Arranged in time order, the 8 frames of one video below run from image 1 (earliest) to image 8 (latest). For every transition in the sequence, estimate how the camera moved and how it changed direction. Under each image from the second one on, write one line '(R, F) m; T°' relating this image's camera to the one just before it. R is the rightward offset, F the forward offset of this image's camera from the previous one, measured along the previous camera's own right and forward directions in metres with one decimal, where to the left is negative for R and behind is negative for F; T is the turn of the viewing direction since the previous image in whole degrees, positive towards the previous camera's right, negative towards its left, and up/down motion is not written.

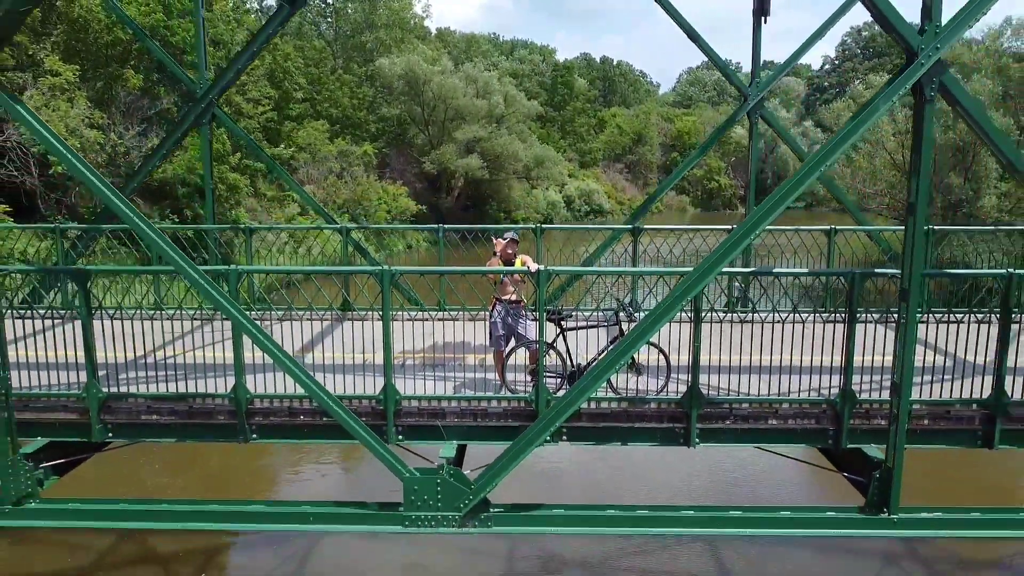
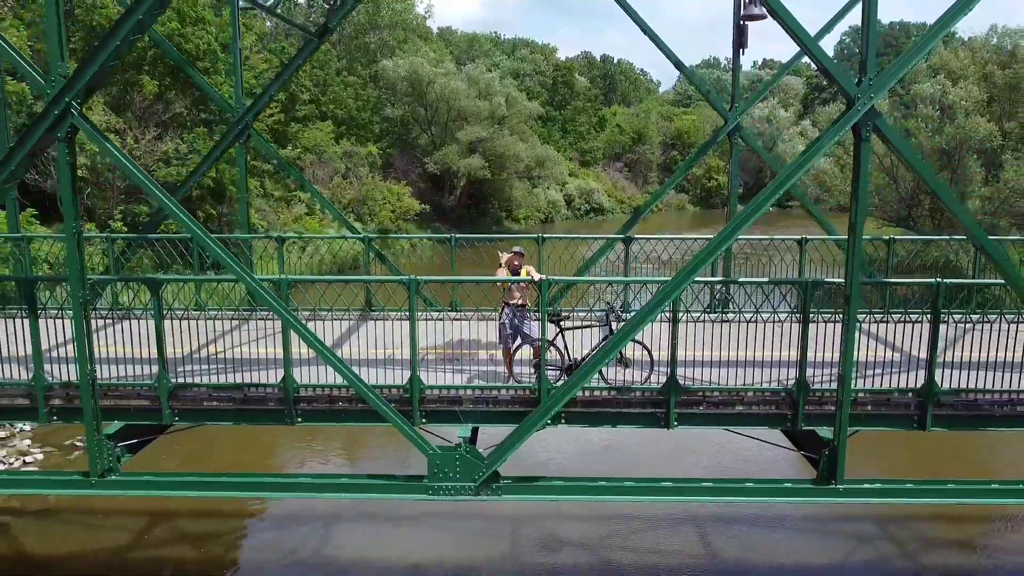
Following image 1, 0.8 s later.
(0.0, -0.7) m; 0°
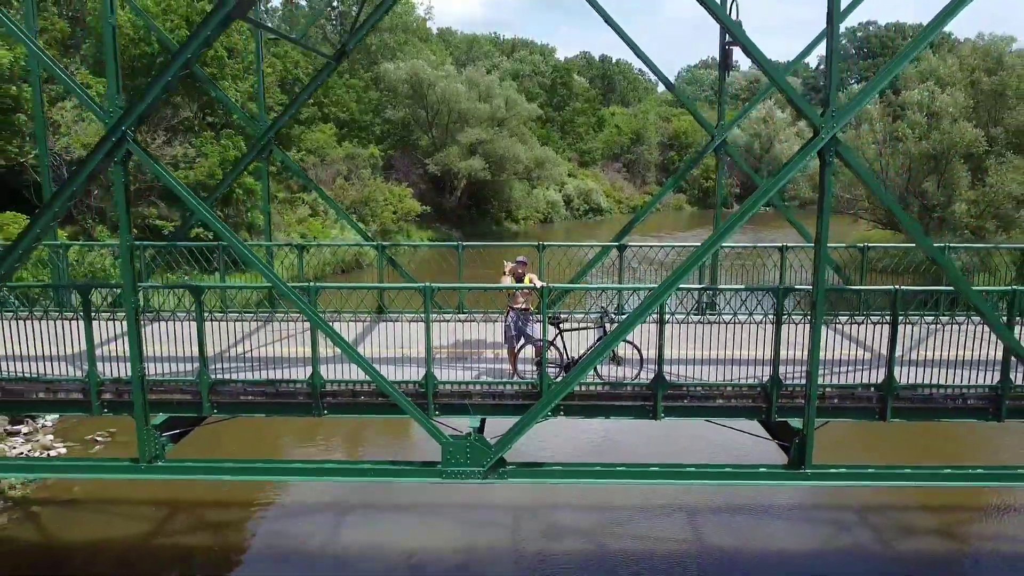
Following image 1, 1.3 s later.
(0.0, -0.6) m; 0°
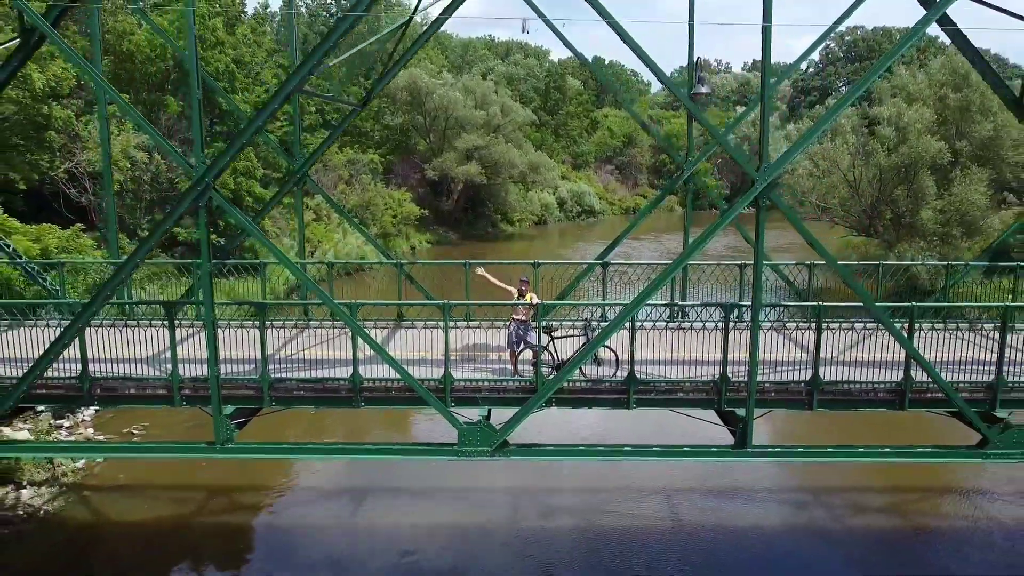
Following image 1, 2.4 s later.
(-0.1, -1.3) m; 0°
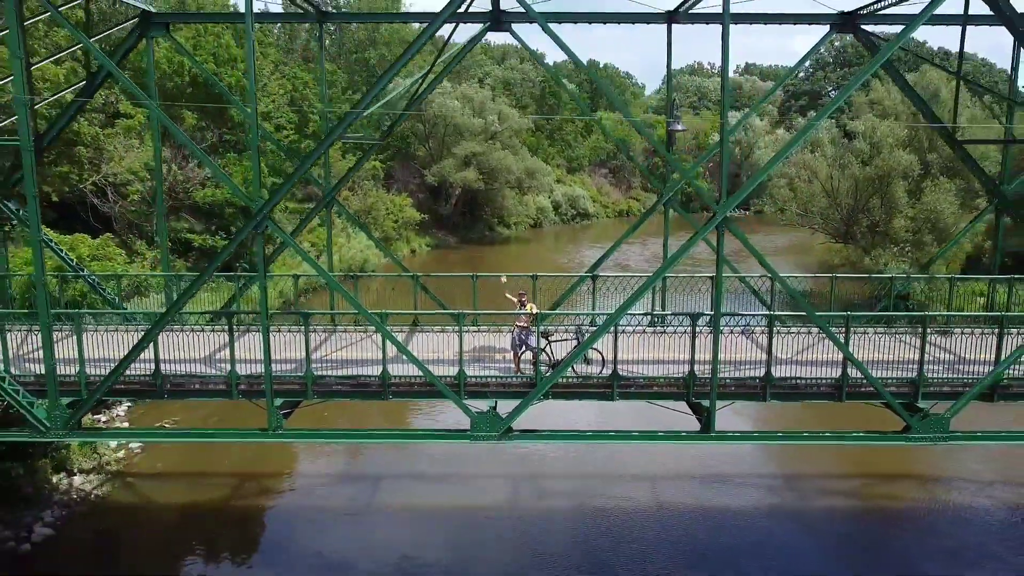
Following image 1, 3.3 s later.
(-0.1, -1.3) m; 0°
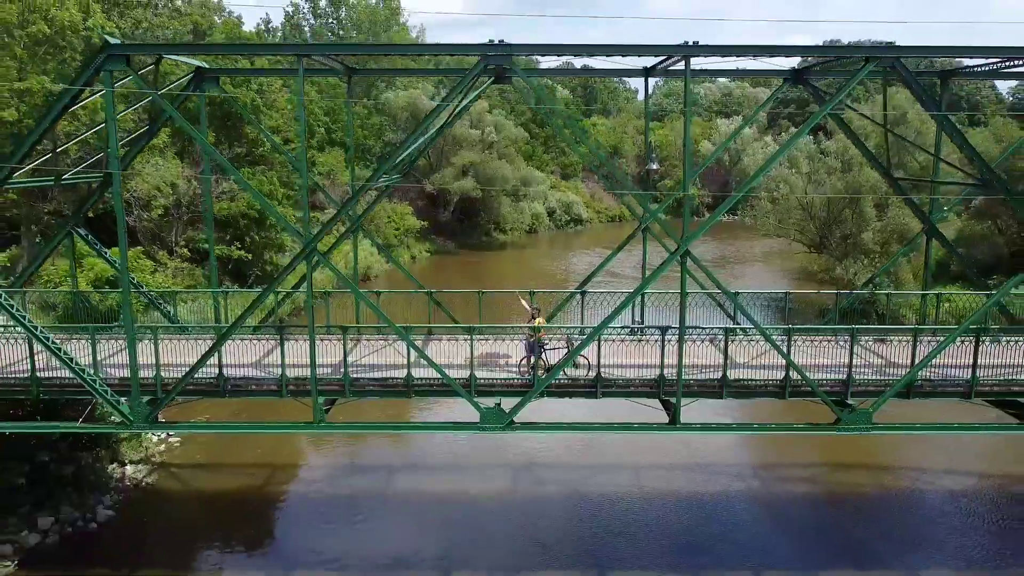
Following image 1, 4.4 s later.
(-0.1, -1.7) m; 0°
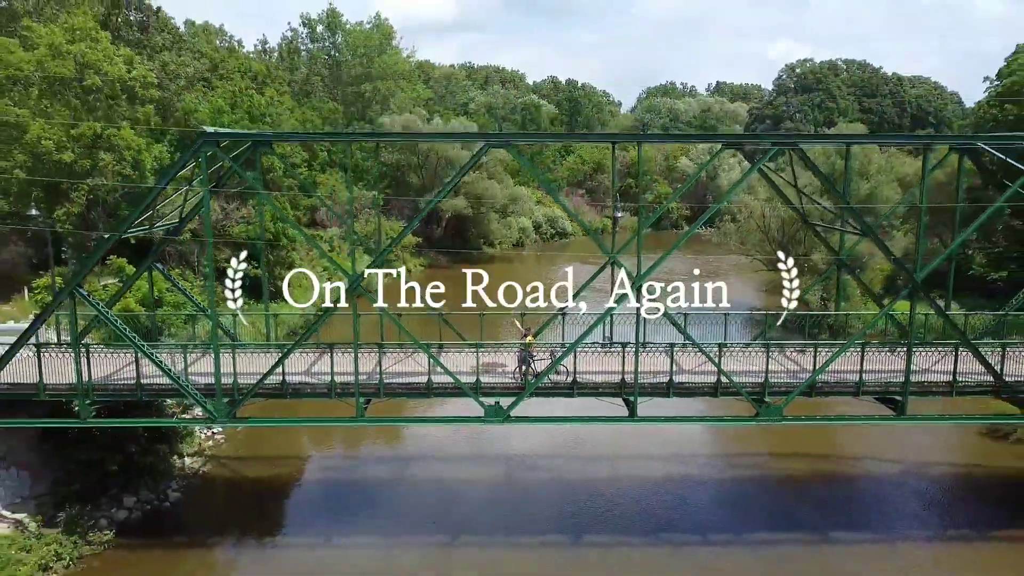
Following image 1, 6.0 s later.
(-0.2, -3.0) m; +1°
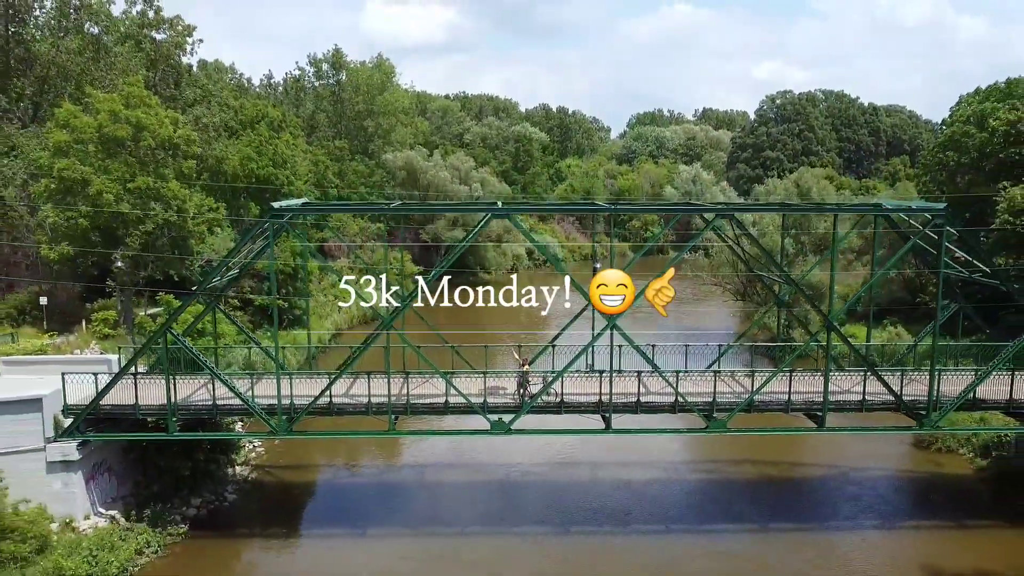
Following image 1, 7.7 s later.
(-0.2, -3.3) m; +1°
